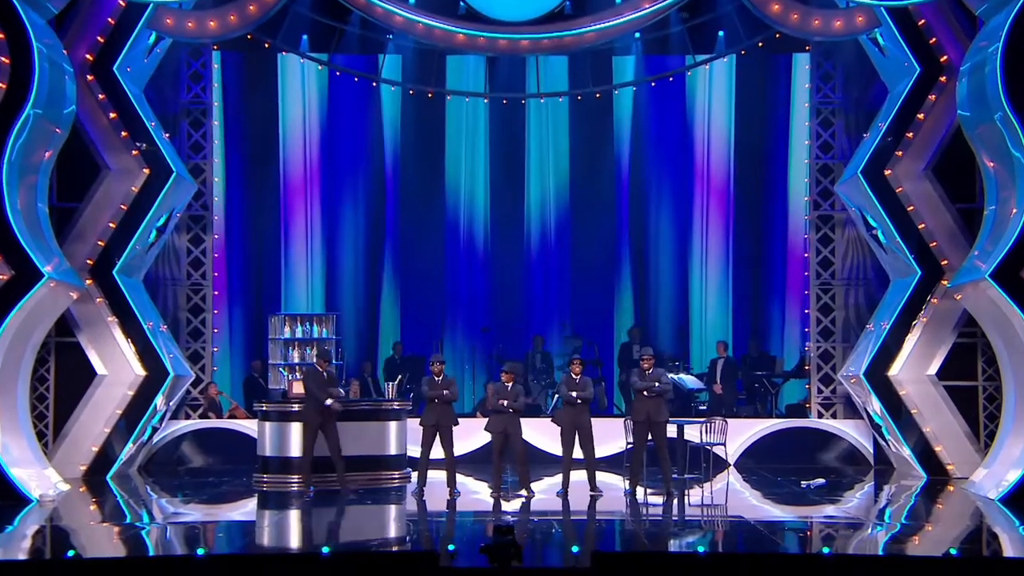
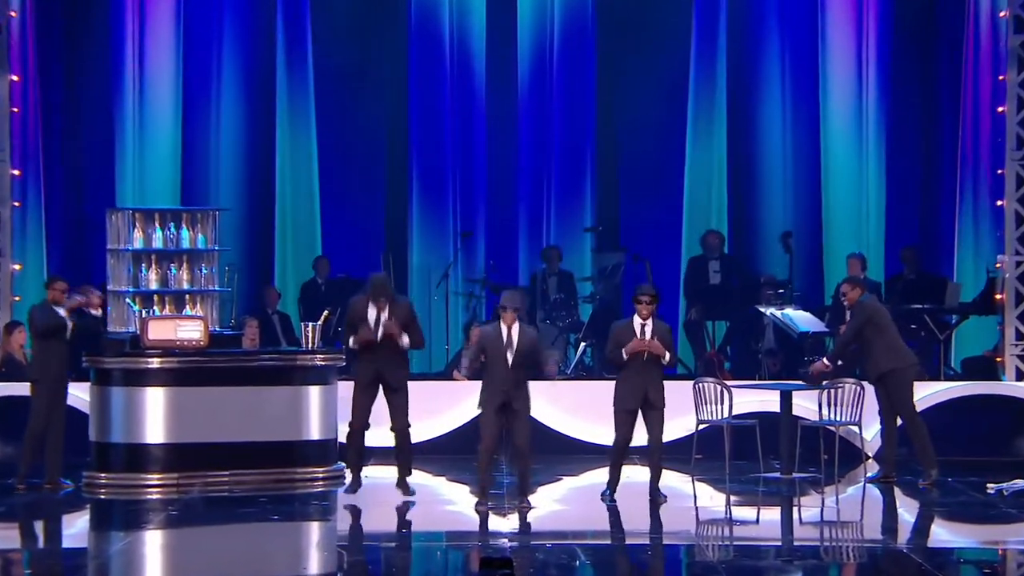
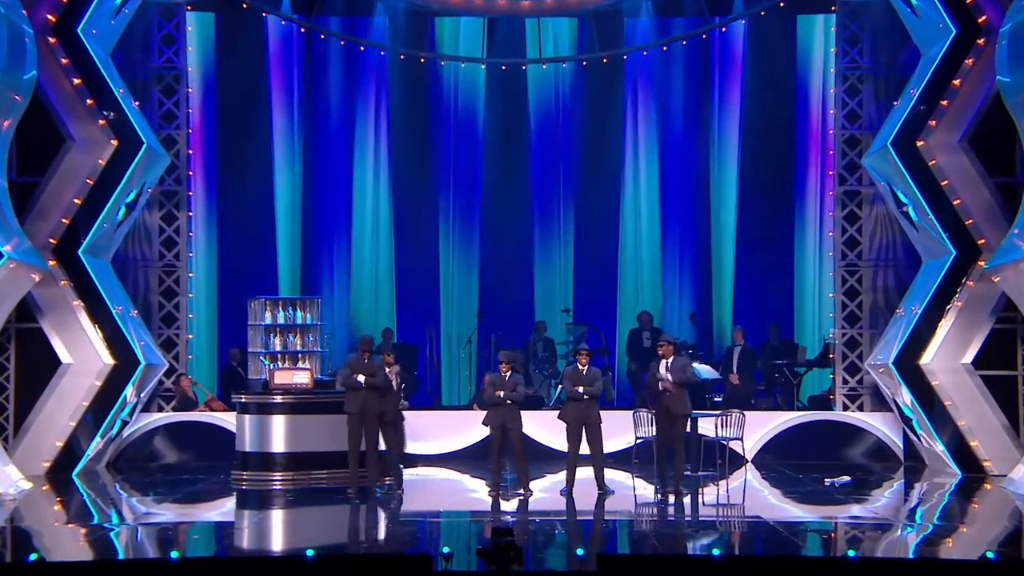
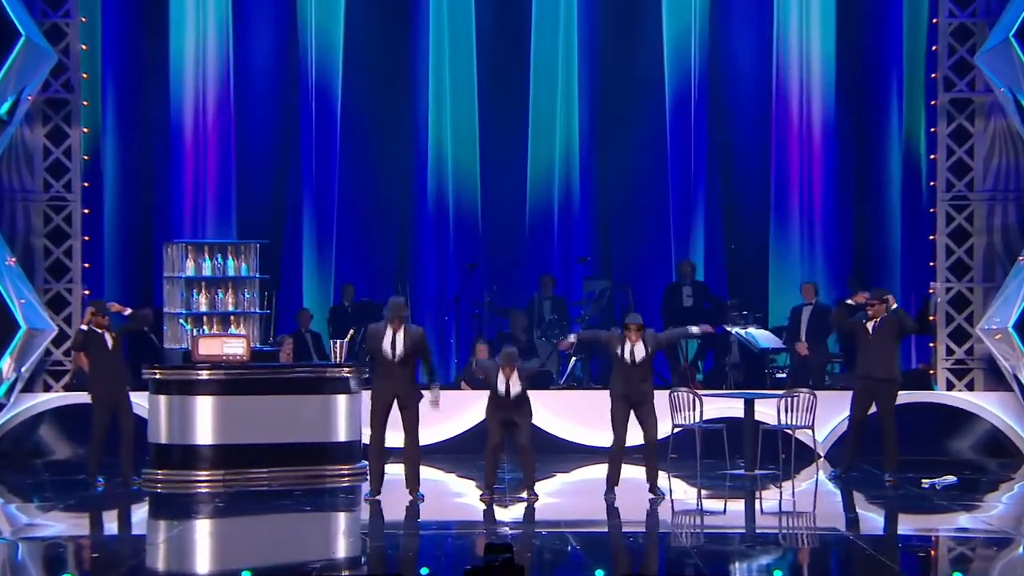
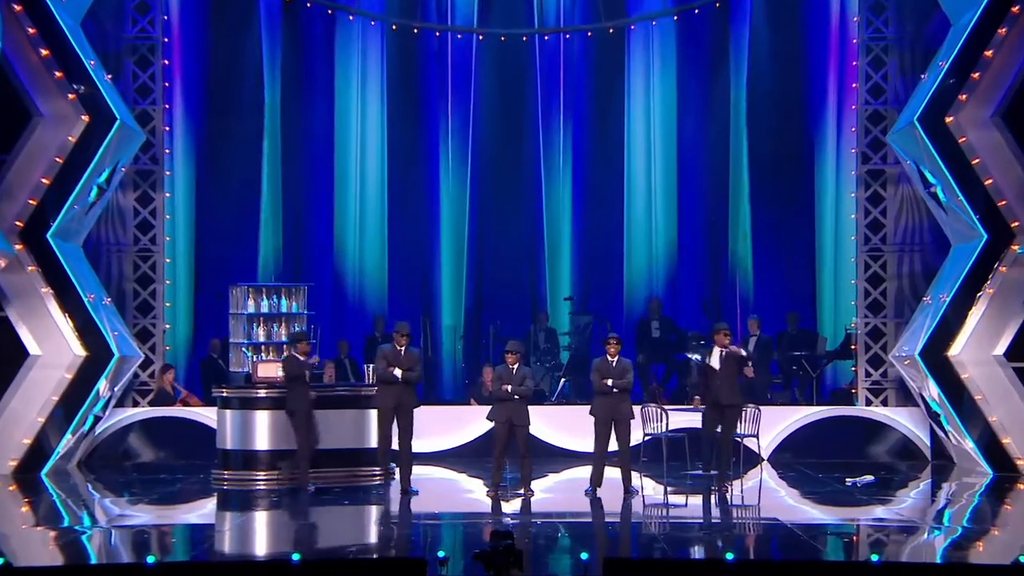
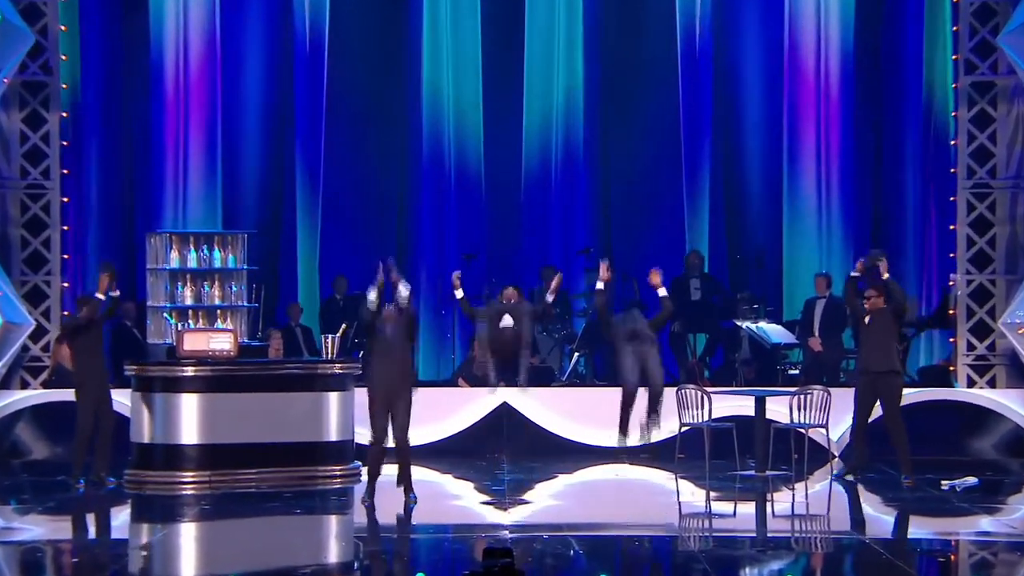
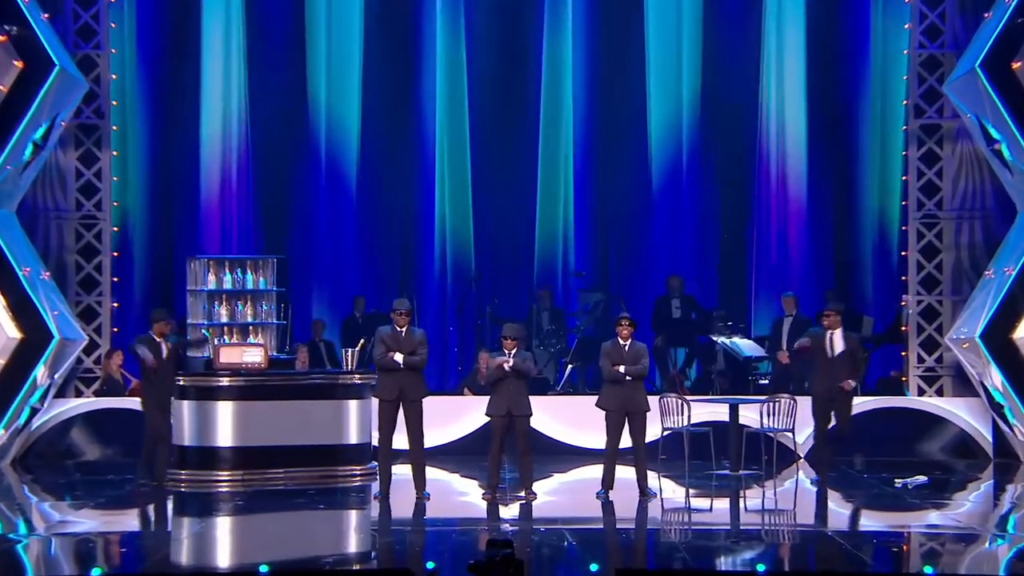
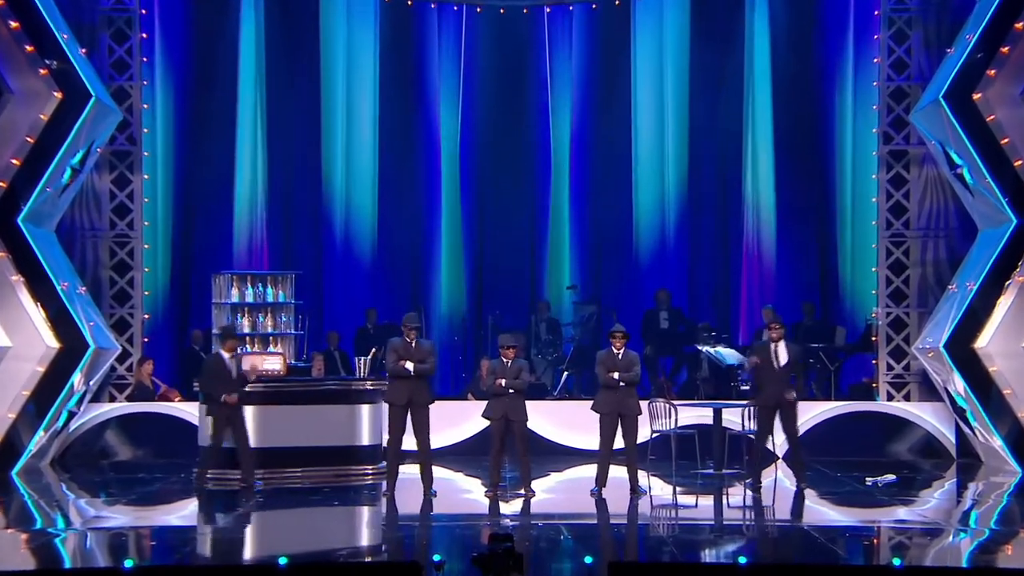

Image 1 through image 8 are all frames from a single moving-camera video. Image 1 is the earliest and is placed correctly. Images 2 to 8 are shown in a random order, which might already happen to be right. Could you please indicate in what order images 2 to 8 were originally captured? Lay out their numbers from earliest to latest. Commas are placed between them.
3, 5, 8, 7, 4, 6, 2
